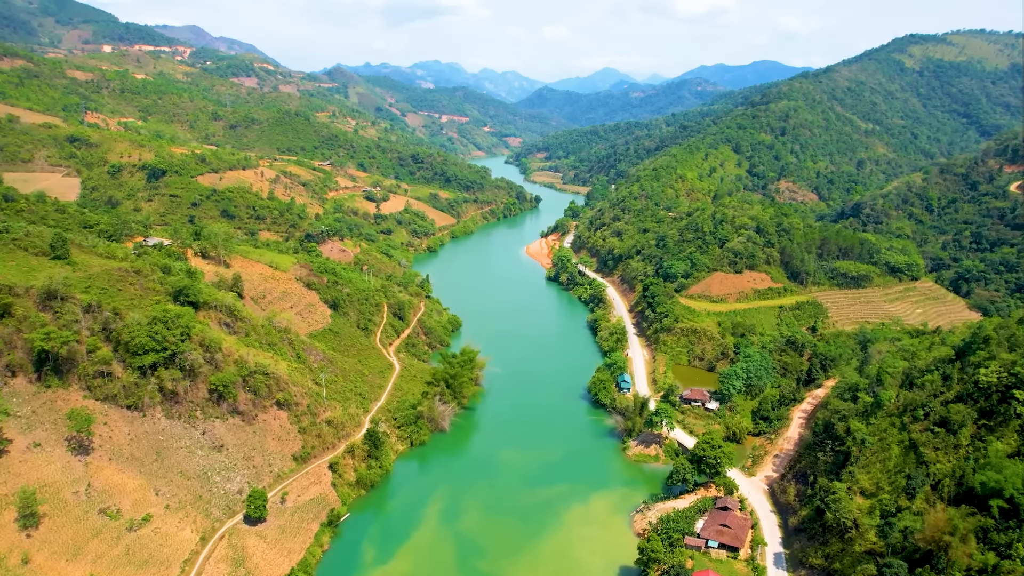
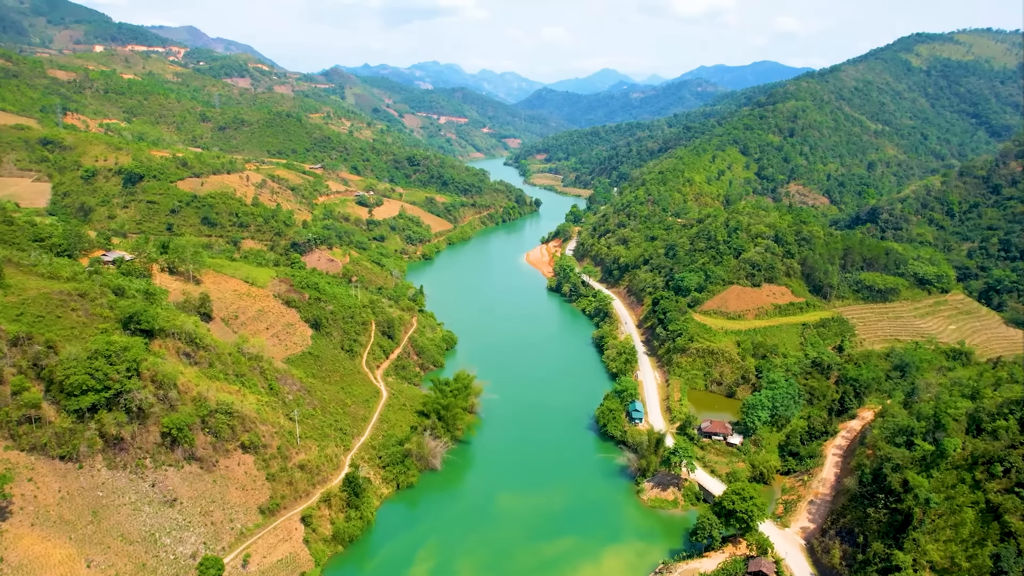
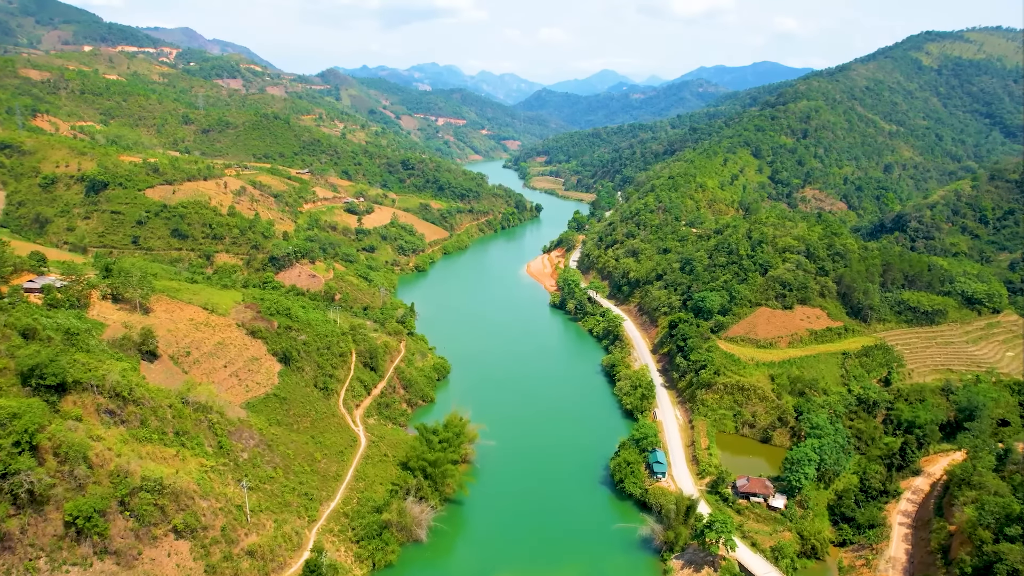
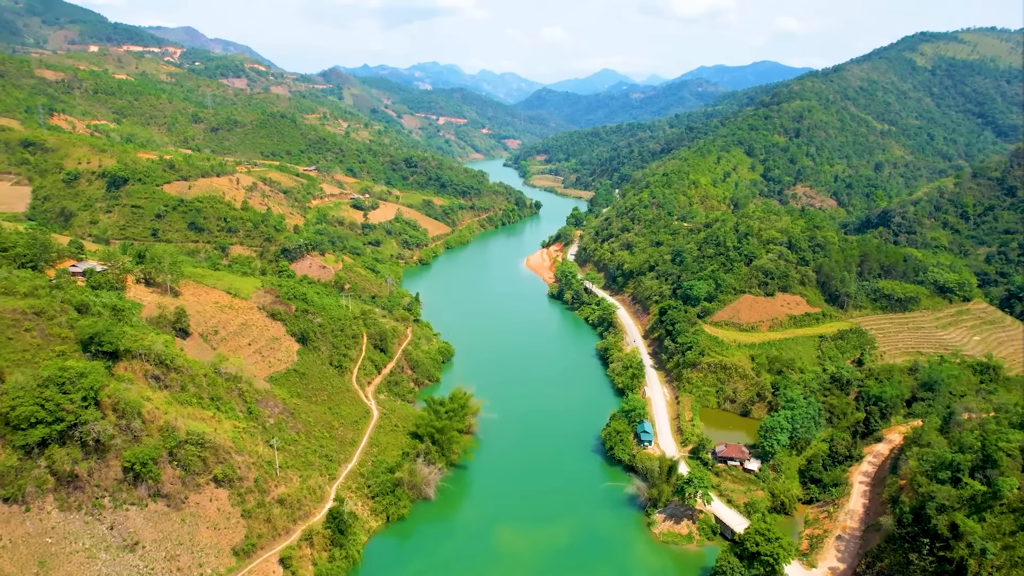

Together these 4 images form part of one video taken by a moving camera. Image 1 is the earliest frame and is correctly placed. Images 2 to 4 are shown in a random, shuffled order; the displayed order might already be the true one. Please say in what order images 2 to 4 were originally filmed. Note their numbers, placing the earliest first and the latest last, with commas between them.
2, 4, 3
